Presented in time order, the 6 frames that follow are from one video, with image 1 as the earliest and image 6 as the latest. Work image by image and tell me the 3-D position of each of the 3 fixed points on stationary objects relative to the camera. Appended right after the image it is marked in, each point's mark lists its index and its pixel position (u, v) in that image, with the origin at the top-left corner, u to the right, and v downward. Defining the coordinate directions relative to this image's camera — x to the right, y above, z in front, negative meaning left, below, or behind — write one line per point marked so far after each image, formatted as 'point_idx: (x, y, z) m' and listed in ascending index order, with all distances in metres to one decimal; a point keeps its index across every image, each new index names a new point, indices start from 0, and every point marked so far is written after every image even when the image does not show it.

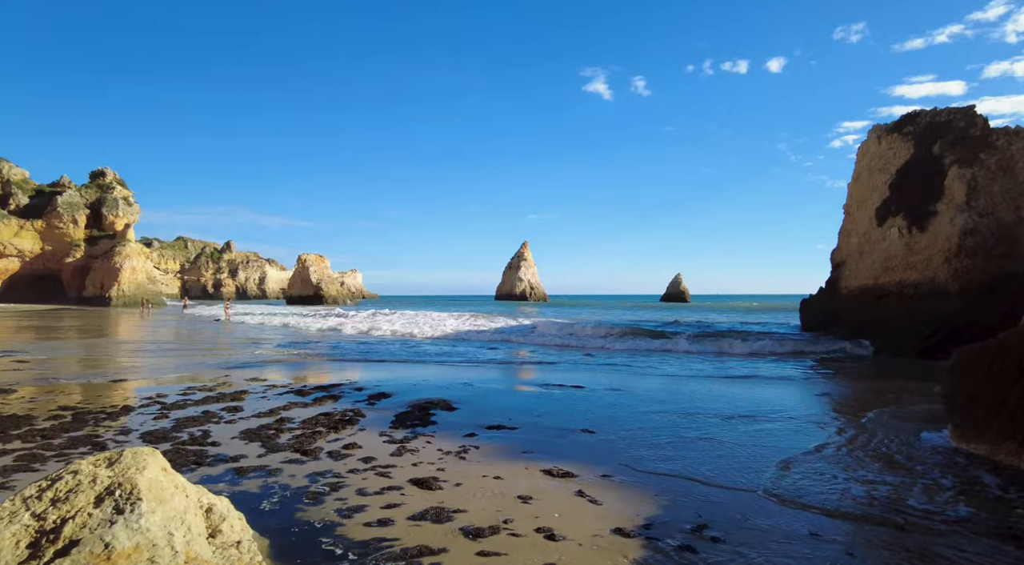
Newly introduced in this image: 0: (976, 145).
0: (+11.8, +3.5, +15.9) m
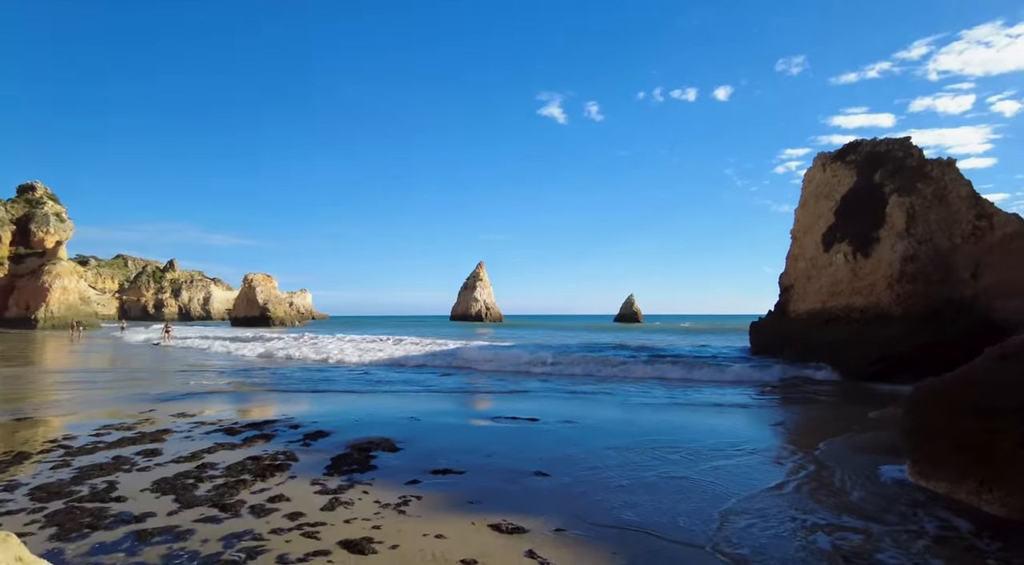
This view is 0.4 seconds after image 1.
0: (+10.6, +2.8, +16.5) m
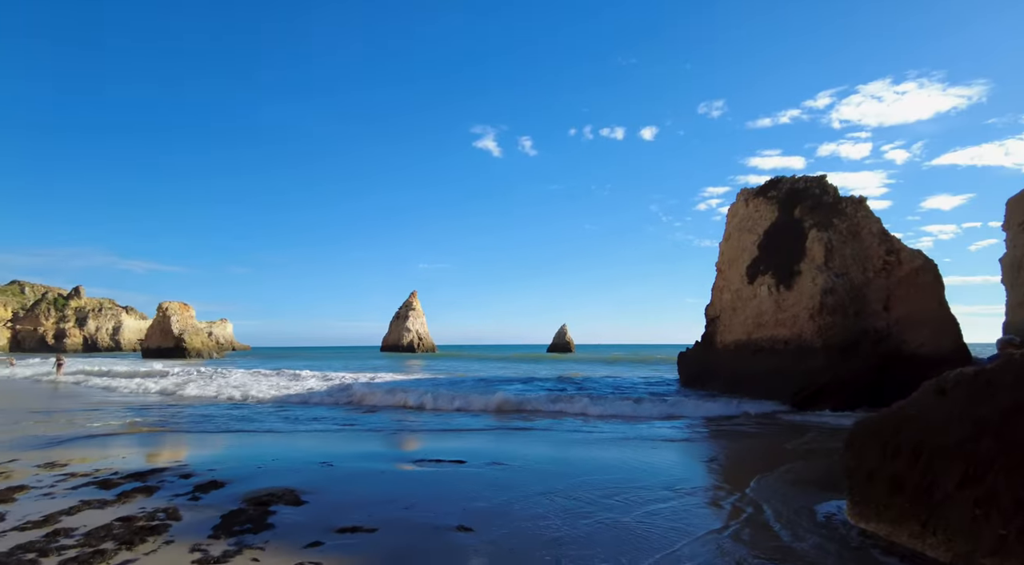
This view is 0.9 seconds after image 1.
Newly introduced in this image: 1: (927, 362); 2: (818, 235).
0: (+8.7, +1.9, +17.2) m
1: (+10.3, -2.0, +15.5) m
2: (+8.1, +1.3, +16.6) m
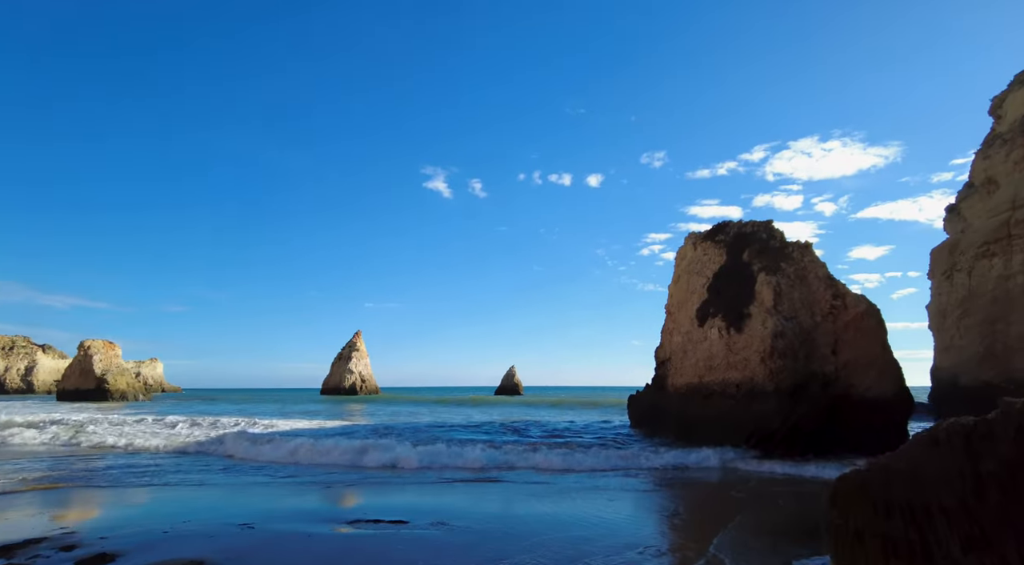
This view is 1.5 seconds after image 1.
0: (+7.4, +0.7, +17.4) m
1: (+9.1, -3.1, +15.6) m
2: (+6.8, +0.1, +16.7) m
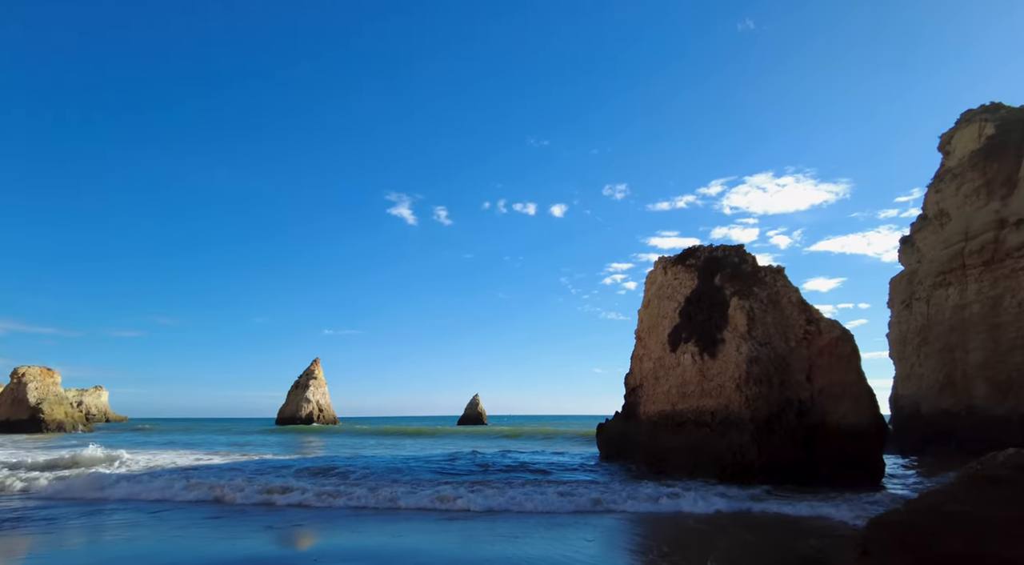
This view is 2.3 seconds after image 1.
0: (+6.5, +0.1, +17.1) m
1: (+8.2, -3.7, +15.2) m
2: (+6.0, -0.5, +16.3) m
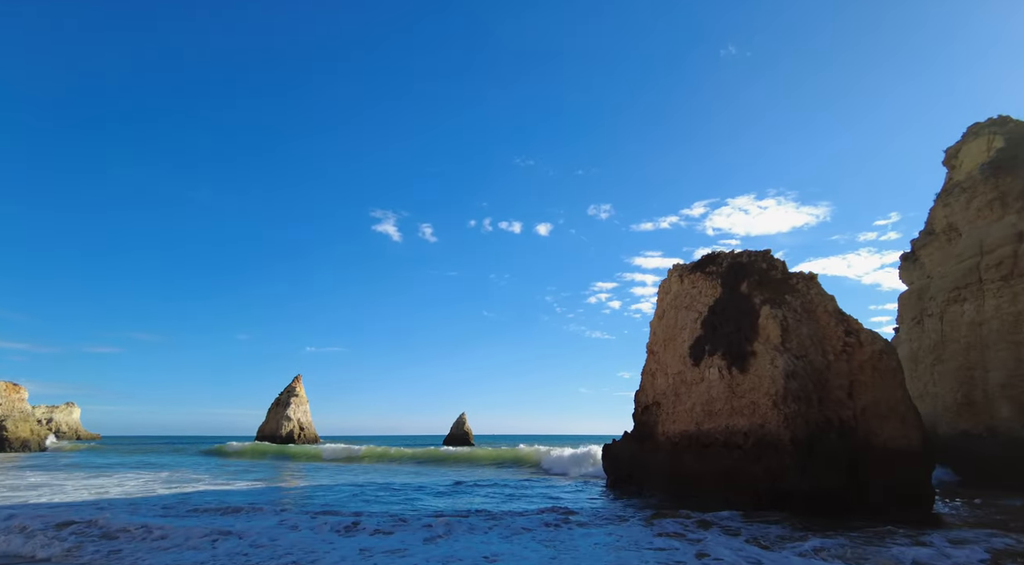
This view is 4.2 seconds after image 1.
0: (+6.7, -0.1, +15.6) m
1: (+8.4, -3.8, +13.7) m
2: (+6.2, -0.7, +14.8) m
